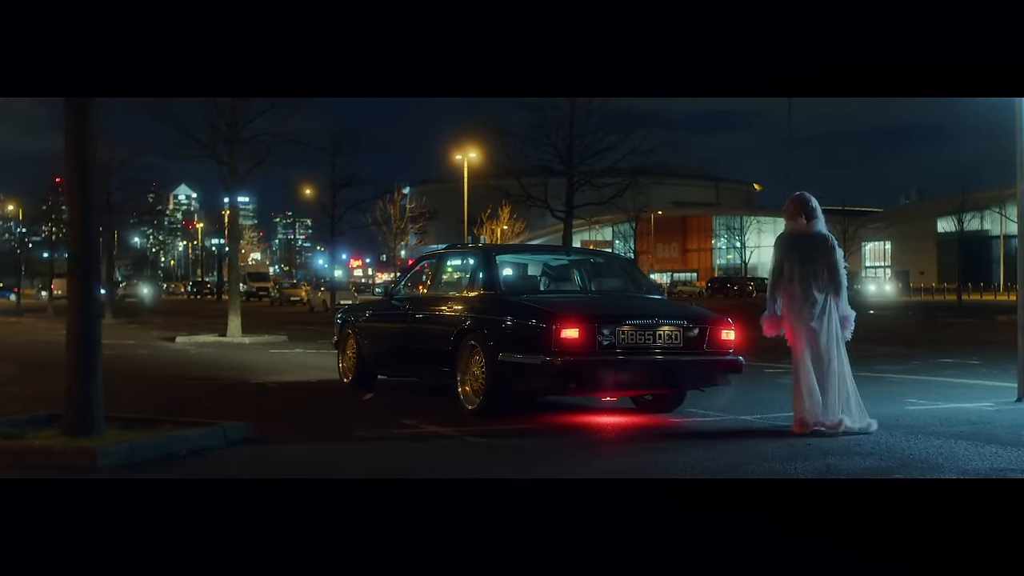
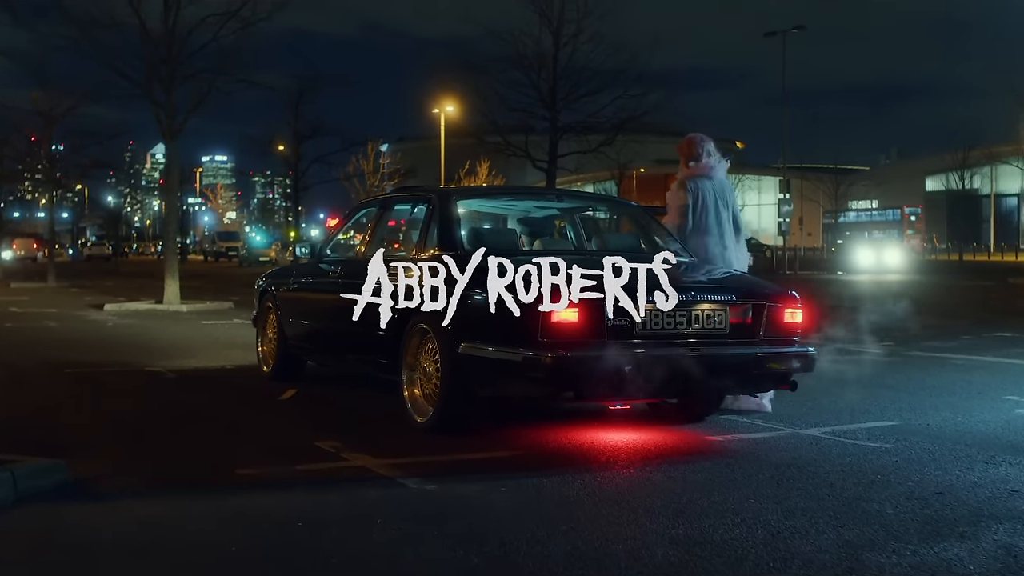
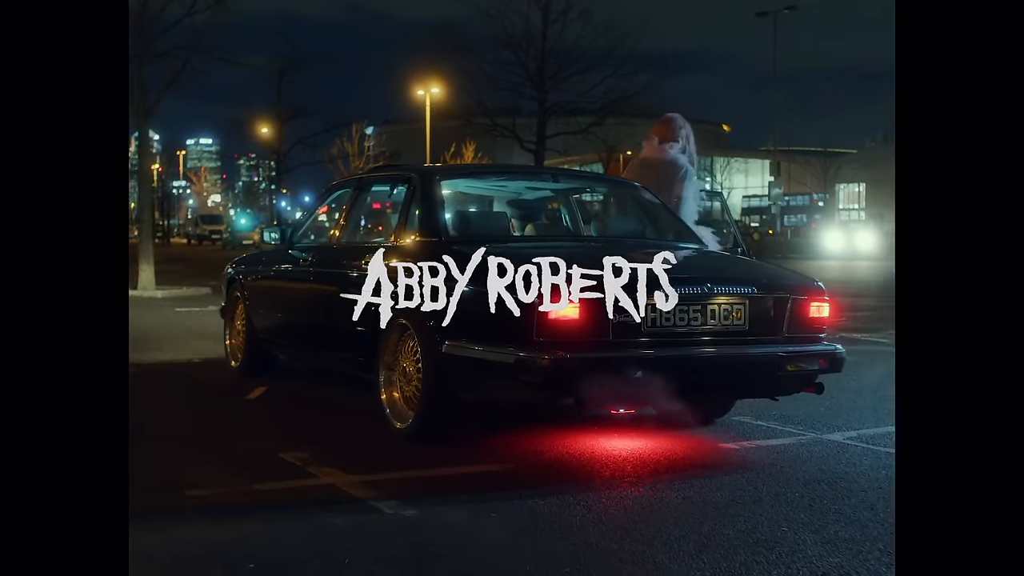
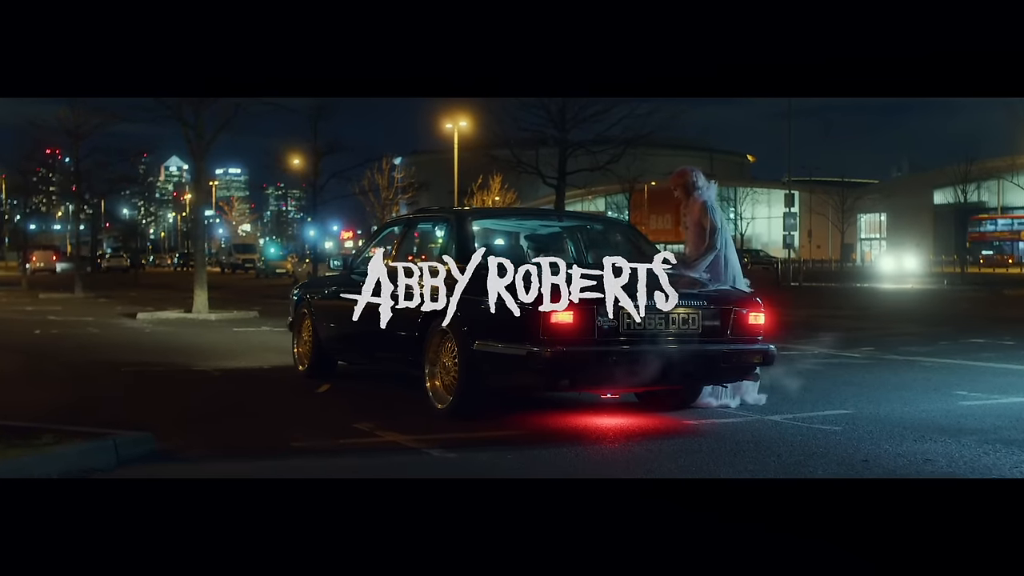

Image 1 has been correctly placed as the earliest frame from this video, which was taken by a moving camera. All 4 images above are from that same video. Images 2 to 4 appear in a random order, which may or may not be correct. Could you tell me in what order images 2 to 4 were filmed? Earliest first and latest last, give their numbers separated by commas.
4, 2, 3
